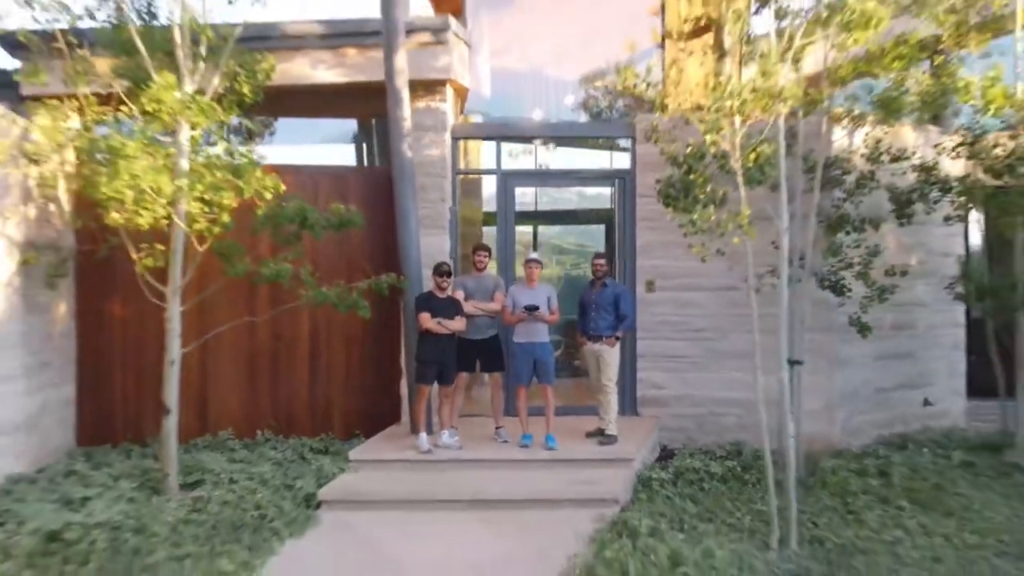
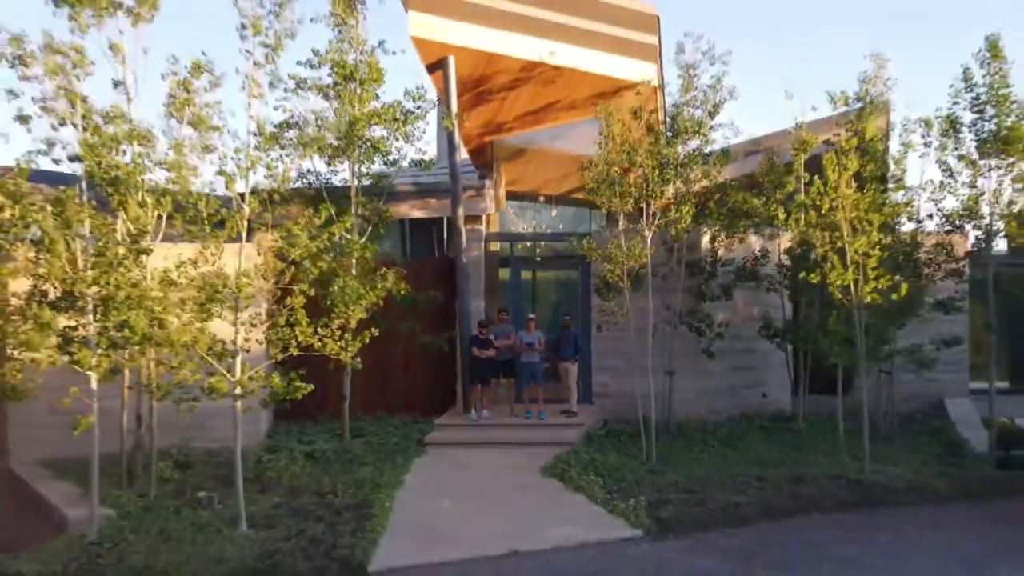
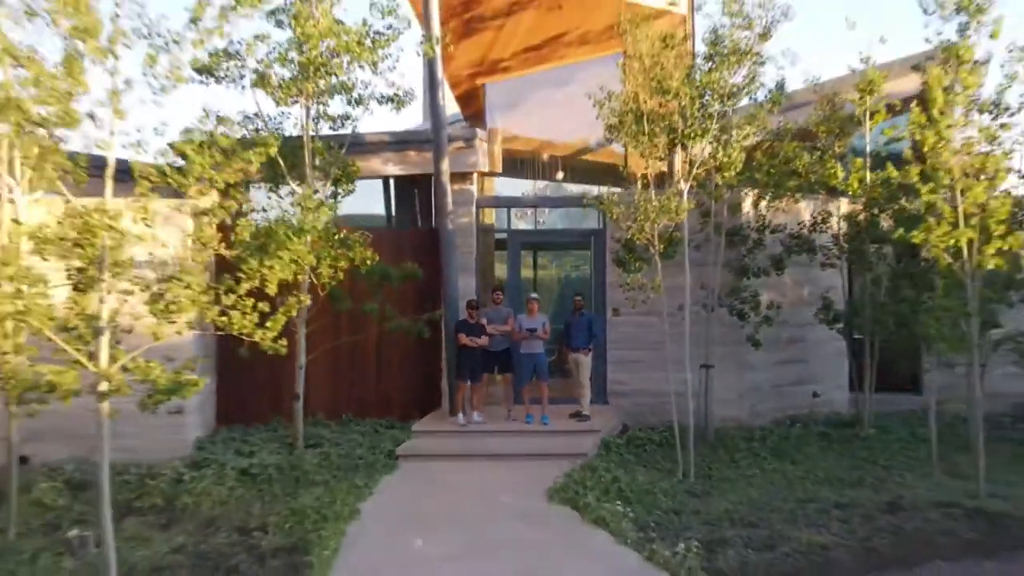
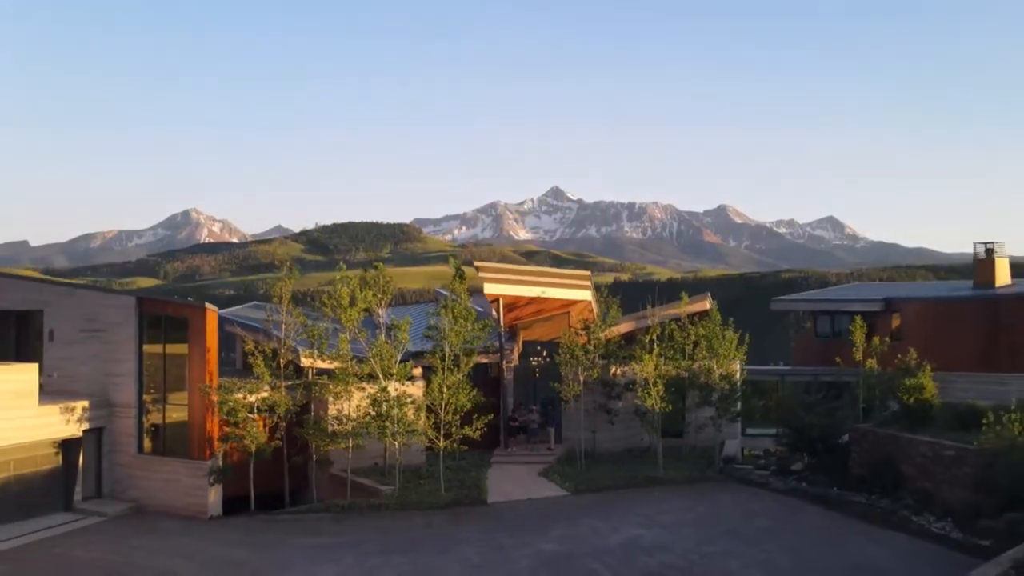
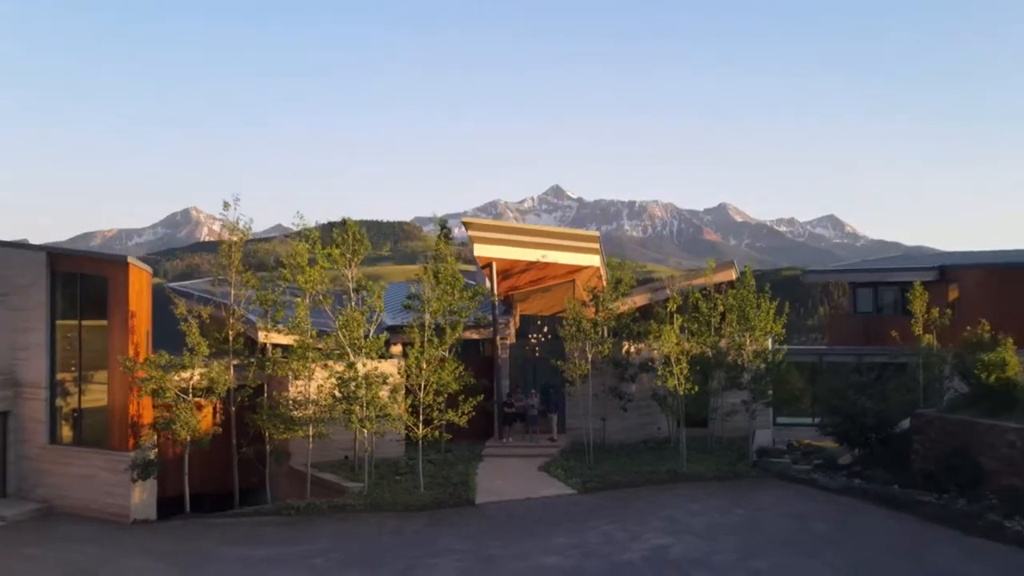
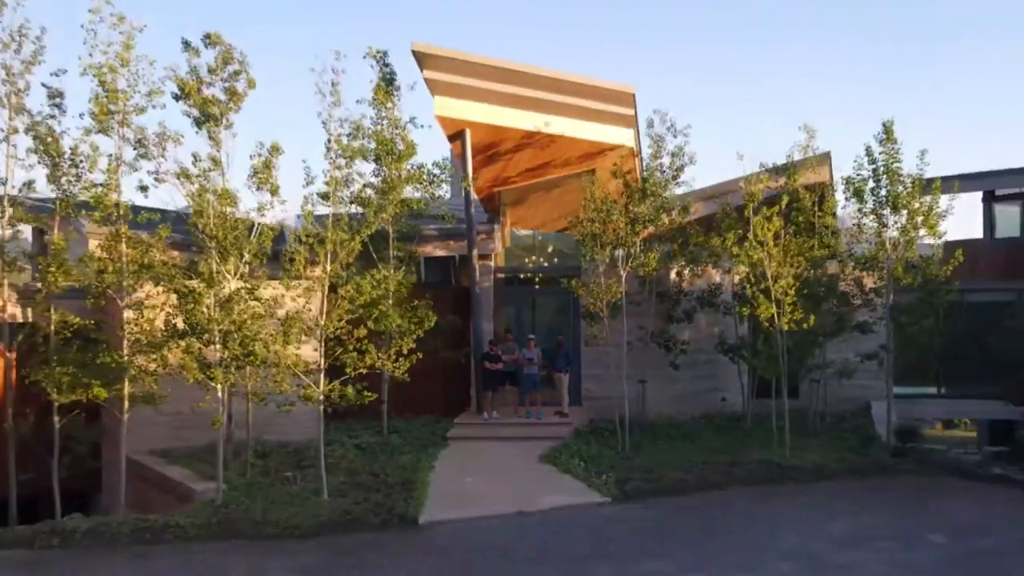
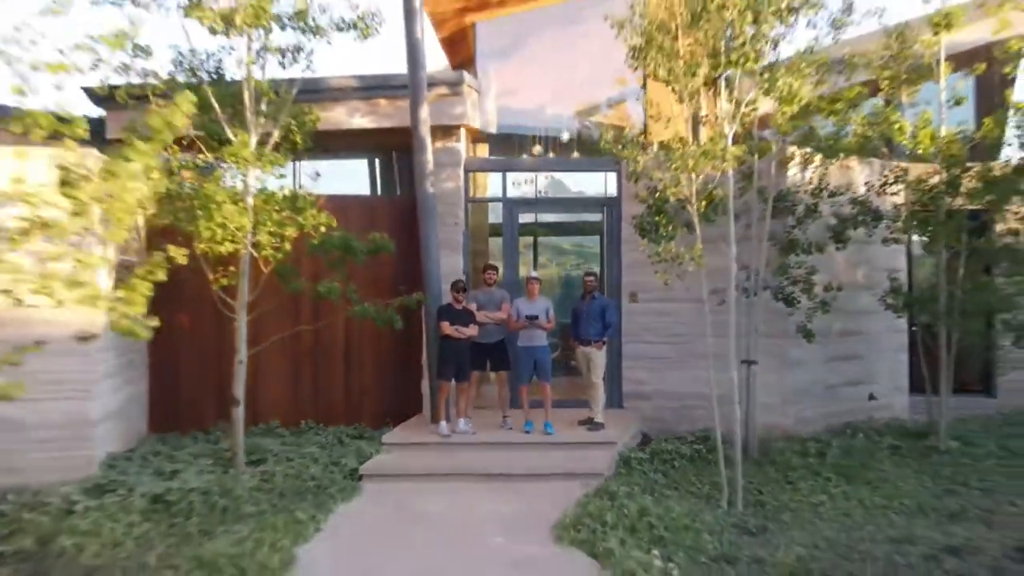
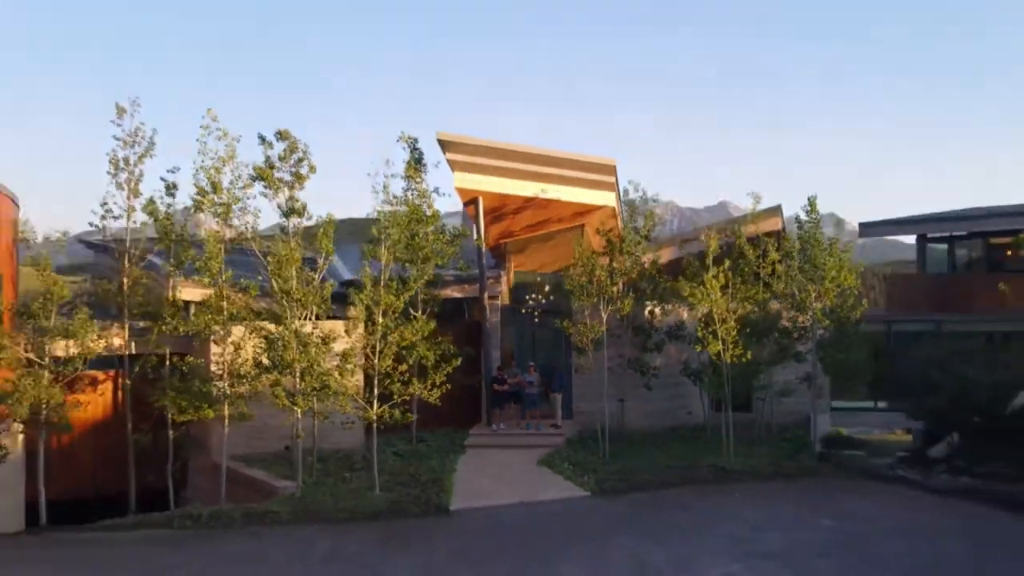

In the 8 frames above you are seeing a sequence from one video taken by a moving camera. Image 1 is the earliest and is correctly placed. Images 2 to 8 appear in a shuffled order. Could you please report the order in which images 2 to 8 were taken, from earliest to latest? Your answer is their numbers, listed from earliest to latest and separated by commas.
7, 3, 2, 6, 8, 5, 4
